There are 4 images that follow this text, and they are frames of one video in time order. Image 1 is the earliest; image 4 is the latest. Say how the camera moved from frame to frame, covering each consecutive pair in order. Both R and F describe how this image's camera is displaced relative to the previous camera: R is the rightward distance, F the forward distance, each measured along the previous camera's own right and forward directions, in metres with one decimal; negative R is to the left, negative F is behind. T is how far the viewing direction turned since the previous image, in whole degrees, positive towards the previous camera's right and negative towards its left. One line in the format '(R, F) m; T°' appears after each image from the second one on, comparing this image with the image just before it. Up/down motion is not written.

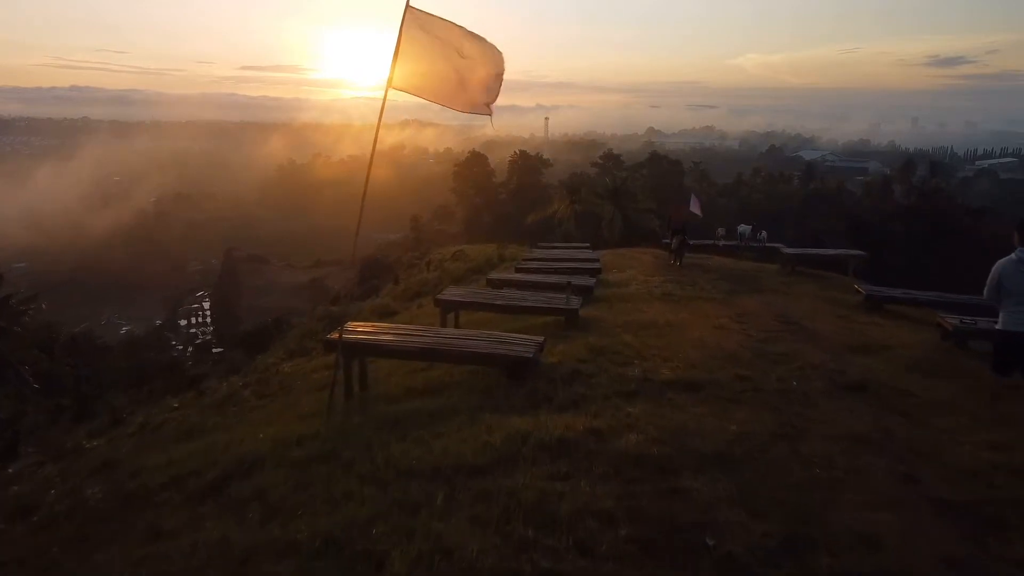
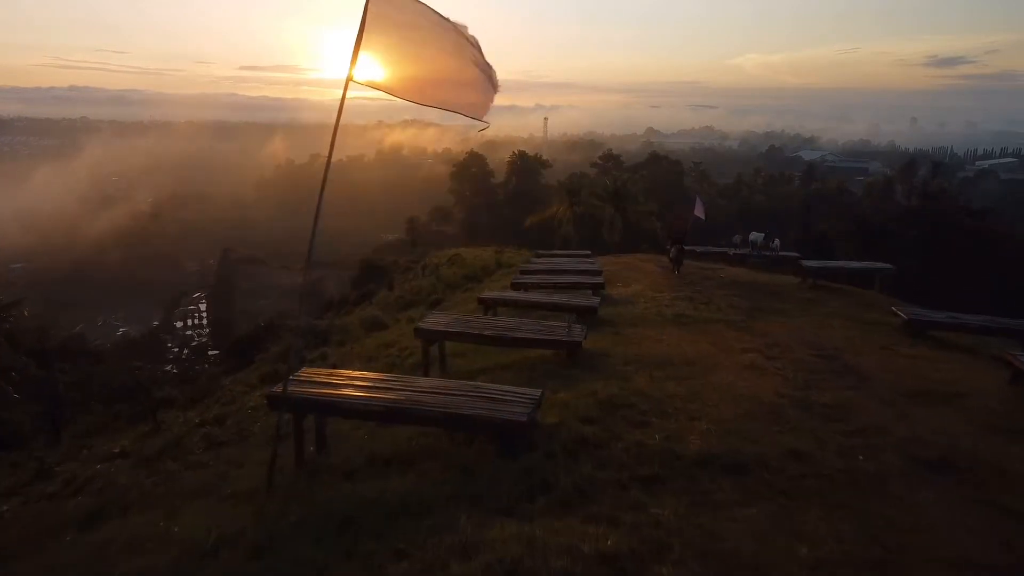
(+0.1, +1.2) m; 0°
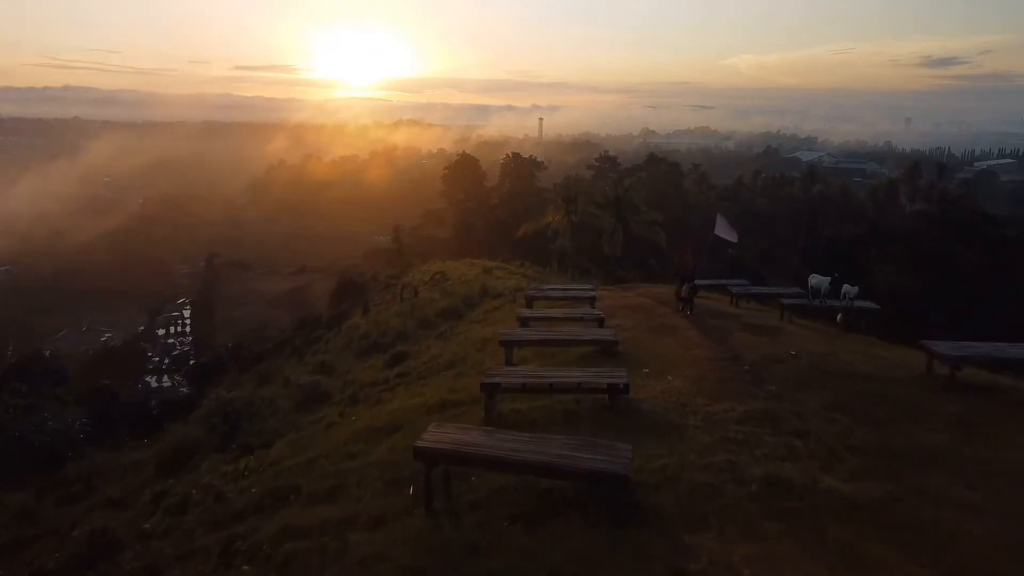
(+0.3, +4.6) m; 0°
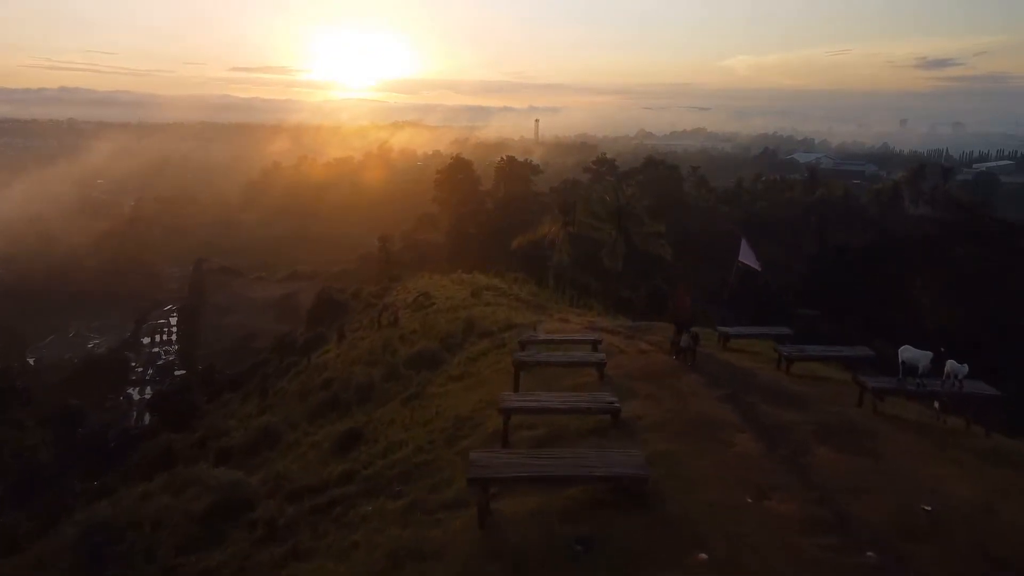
(+0.2, +3.7) m; 0°
